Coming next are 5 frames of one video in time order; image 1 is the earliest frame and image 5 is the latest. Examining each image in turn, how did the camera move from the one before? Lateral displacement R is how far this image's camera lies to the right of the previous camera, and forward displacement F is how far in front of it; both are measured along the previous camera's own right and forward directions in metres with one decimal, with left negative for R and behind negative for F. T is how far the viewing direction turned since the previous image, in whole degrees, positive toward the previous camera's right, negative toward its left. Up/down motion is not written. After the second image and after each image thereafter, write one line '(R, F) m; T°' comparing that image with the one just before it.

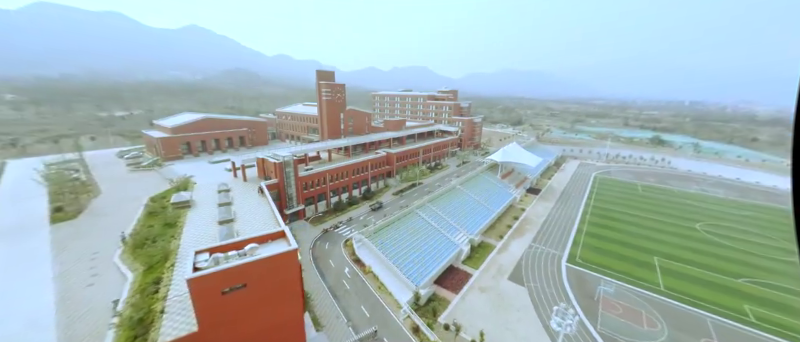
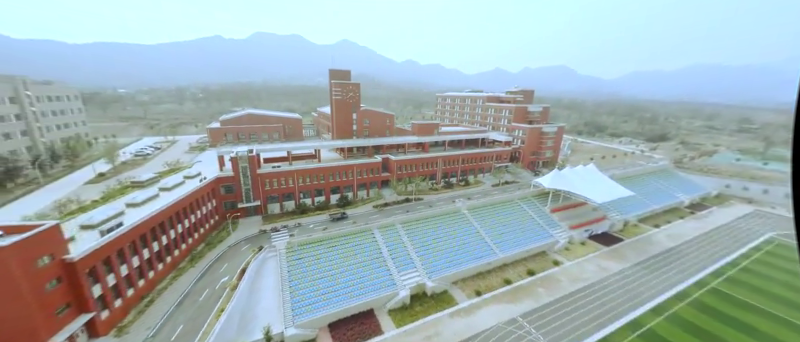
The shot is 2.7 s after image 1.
(+13.8, +7.7) m; -24°
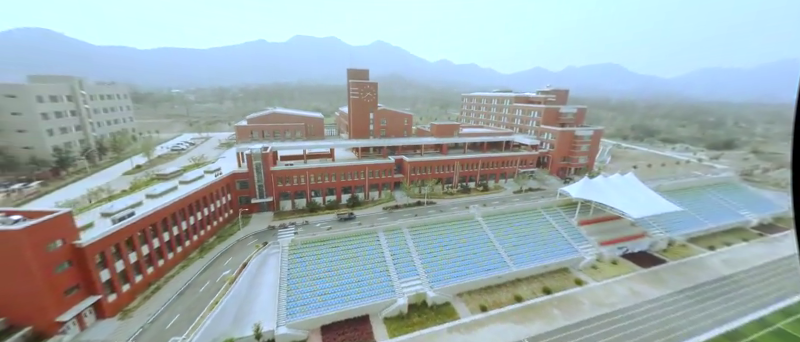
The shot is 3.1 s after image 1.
(+2.1, +1.0) m; -7°
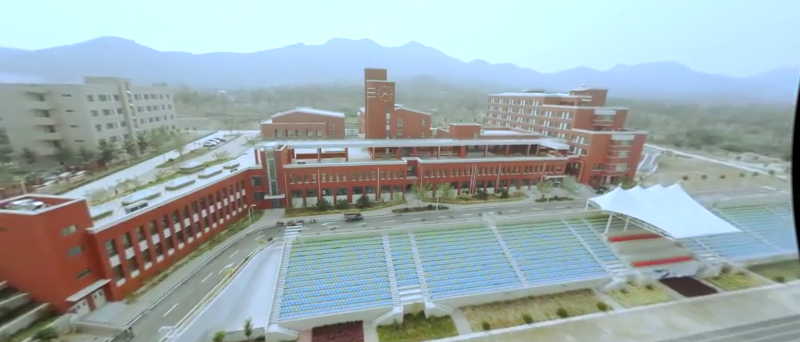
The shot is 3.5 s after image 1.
(+2.1, +0.9) m; -7°
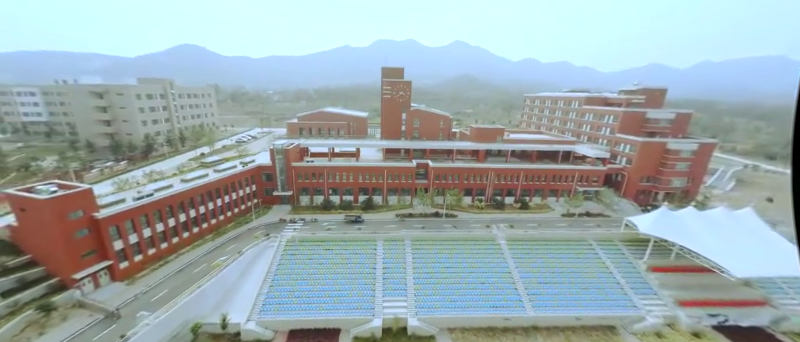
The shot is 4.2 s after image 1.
(+3.7, +1.5) m; -9°
